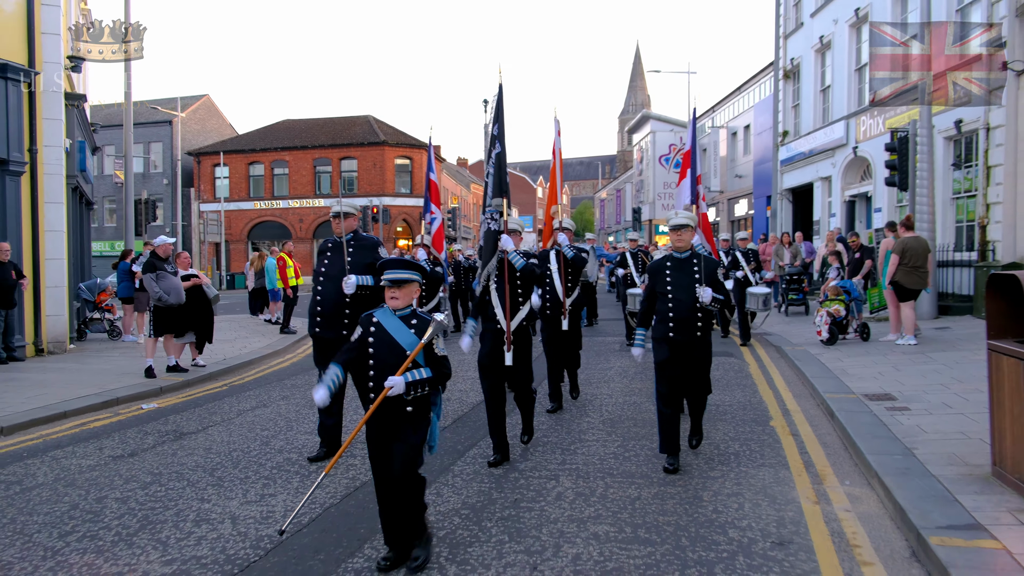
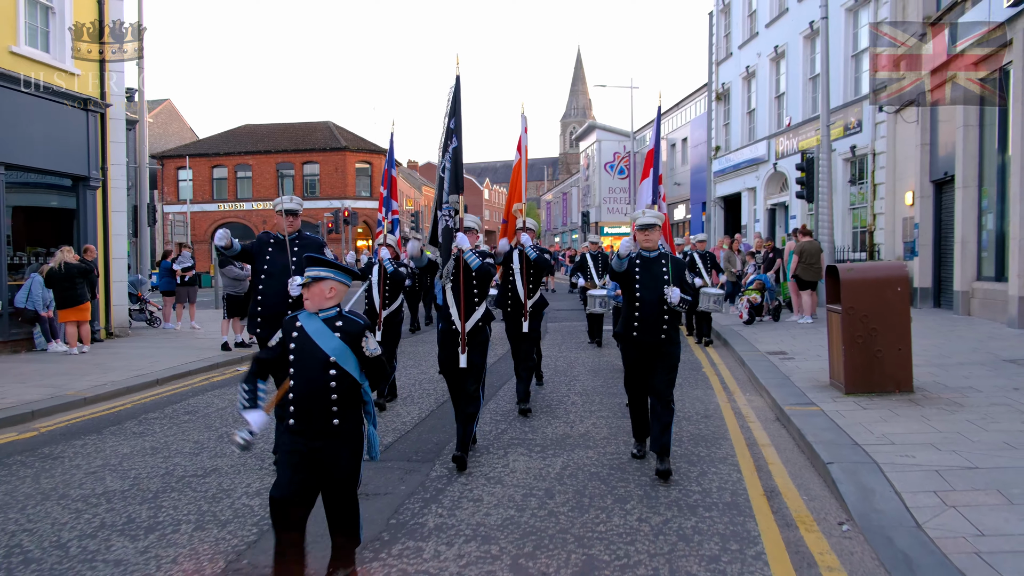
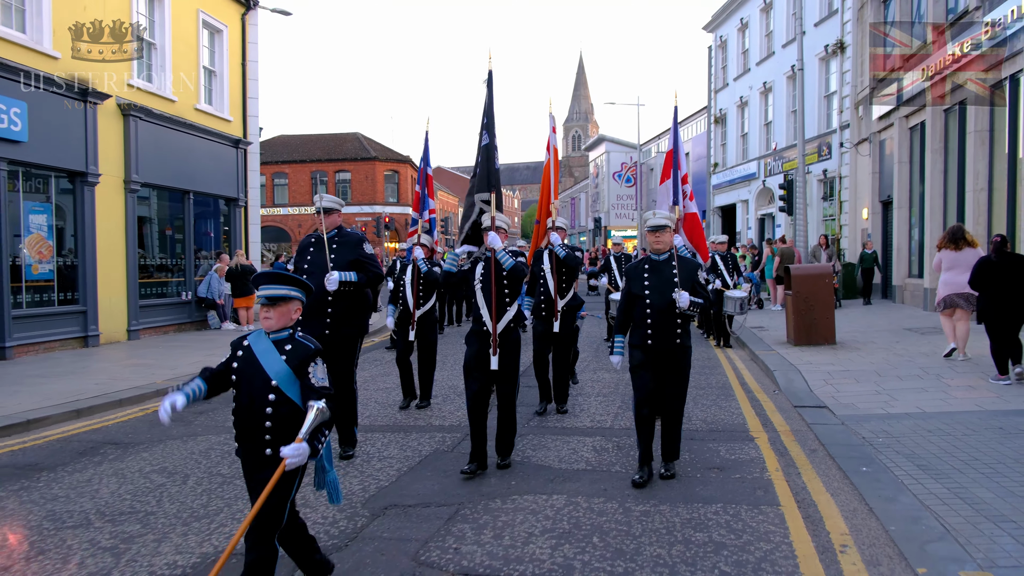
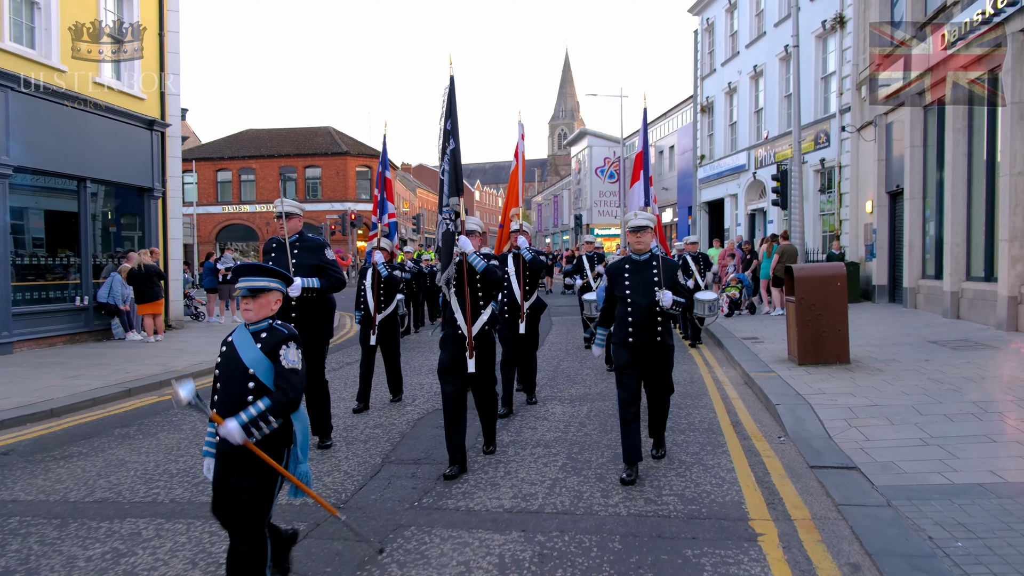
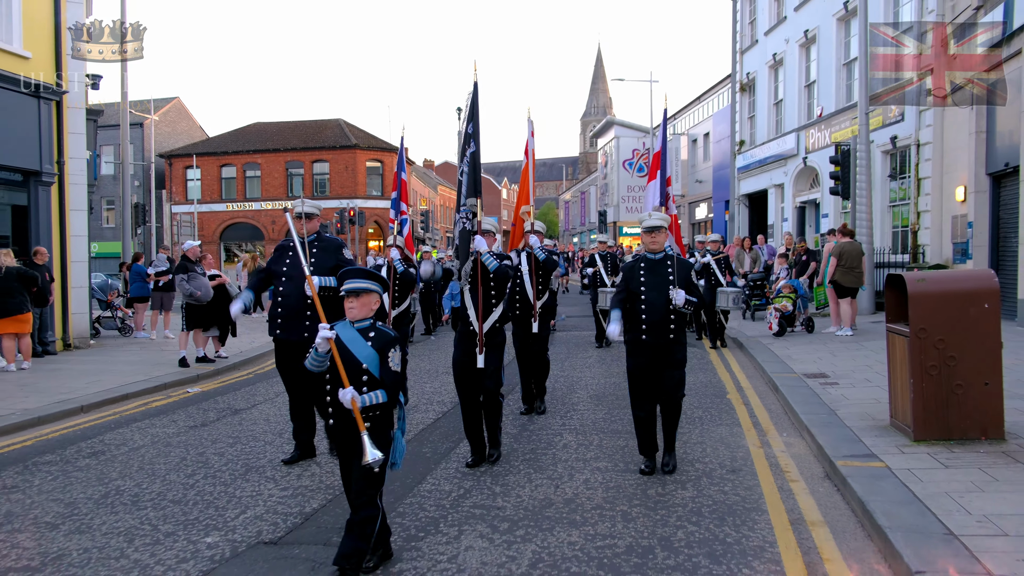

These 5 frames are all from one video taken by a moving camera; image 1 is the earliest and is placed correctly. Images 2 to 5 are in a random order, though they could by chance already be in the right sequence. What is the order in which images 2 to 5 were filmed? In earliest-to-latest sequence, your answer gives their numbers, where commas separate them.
5, 2, 4, 3
